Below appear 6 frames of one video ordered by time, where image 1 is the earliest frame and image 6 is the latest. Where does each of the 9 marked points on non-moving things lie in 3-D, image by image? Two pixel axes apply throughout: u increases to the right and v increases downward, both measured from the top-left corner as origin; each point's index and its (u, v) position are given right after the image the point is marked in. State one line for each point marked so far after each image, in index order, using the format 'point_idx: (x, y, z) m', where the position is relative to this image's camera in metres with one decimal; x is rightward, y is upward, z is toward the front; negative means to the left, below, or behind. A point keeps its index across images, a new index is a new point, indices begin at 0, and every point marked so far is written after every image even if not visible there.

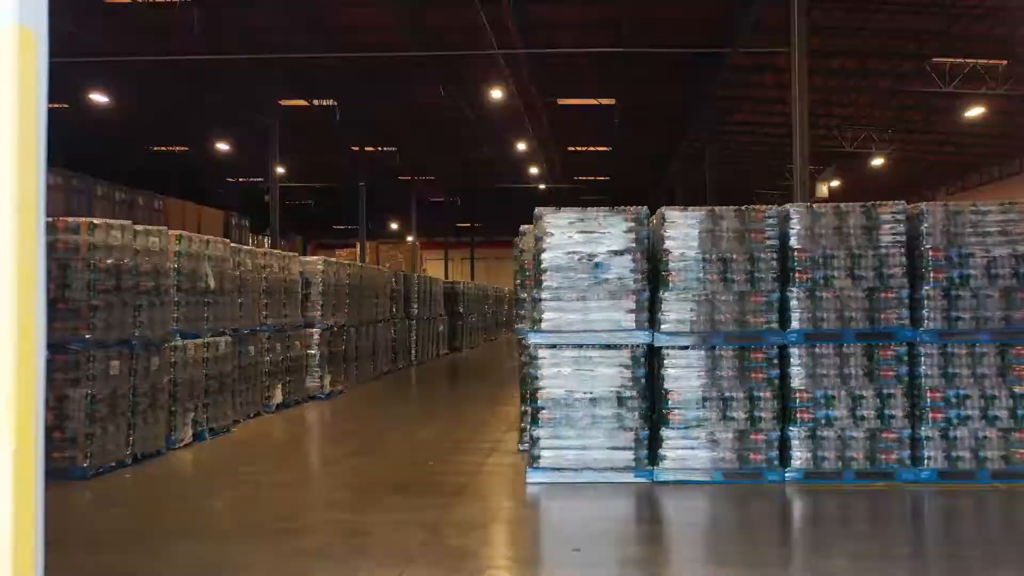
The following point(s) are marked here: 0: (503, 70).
0: (-0.2, +3.6, +18.6) m
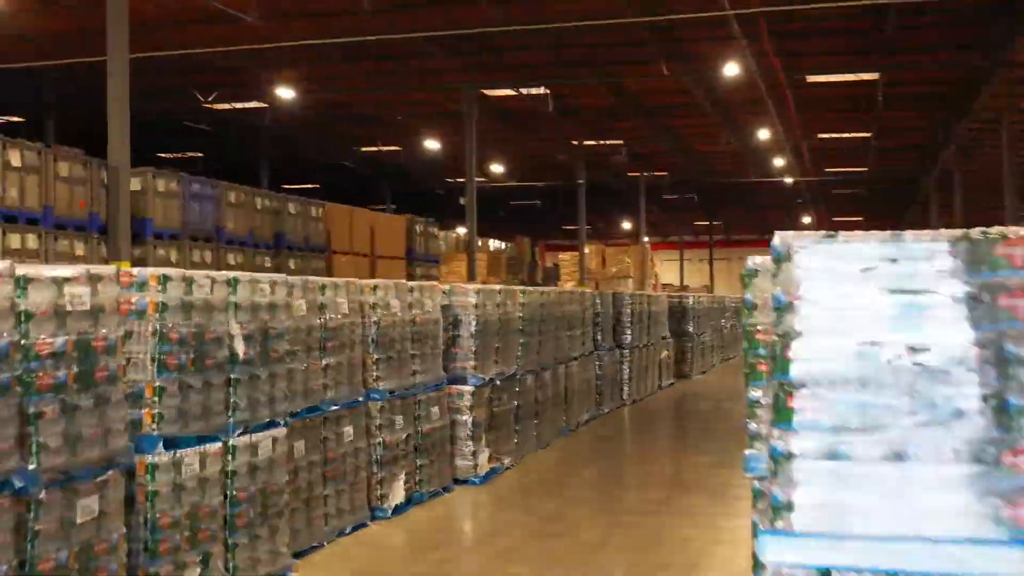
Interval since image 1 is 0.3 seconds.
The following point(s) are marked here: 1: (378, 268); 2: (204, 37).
0: (+3.0, +3.4, +15.4) m
1: (-1.5, +0.2, +12.7) m
2: (-3.9, +3.3, +15.1) m
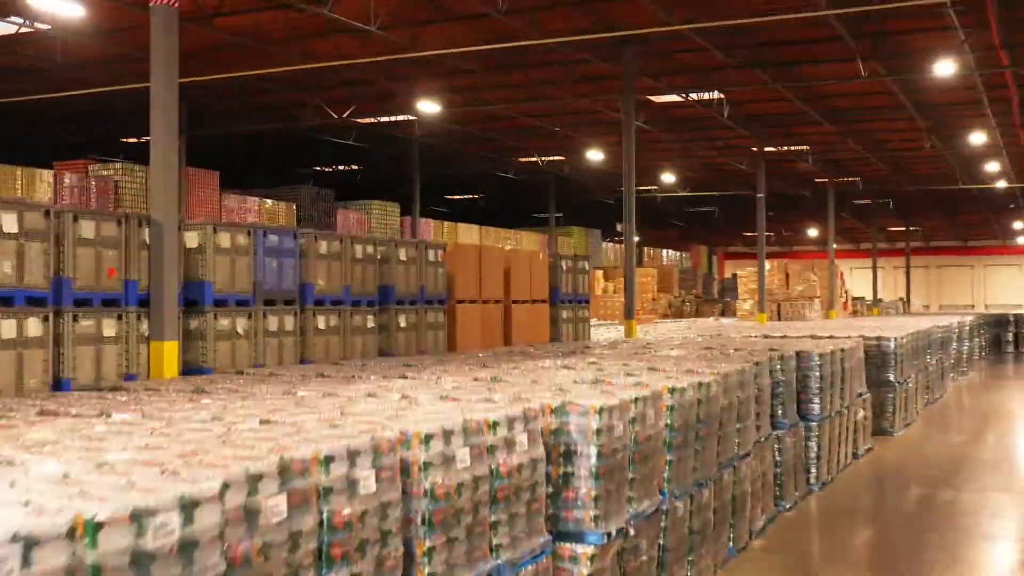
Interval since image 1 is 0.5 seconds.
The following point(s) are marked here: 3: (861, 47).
0: (+4.9, +2.9, +12.7) m
1: (0.0, -0.3, +10.8) m
2: (-2.0, +2.9, +13.5) m
3: (+4.2, +2.9, +13.6) m
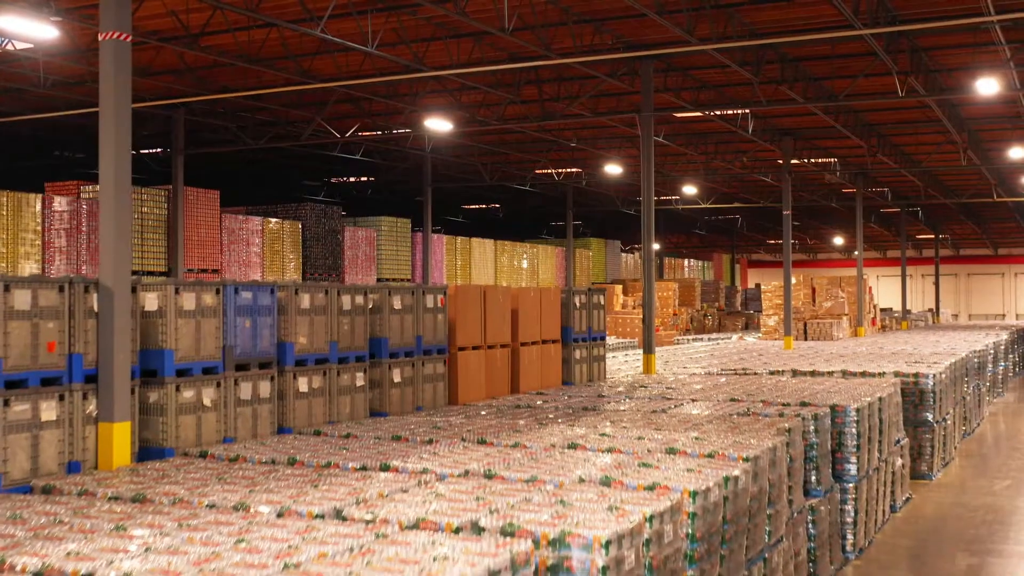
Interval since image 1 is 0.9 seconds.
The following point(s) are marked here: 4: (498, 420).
0: (+5.0, +2.5, +11.8) m
1: (+0.1, -0.6, +10.0) m
2: (-1.9, +2.5, +12.7) m
3: (+4.3, +2.5, +12.7) m
4: (-0.1, -0.9, +7.7) m
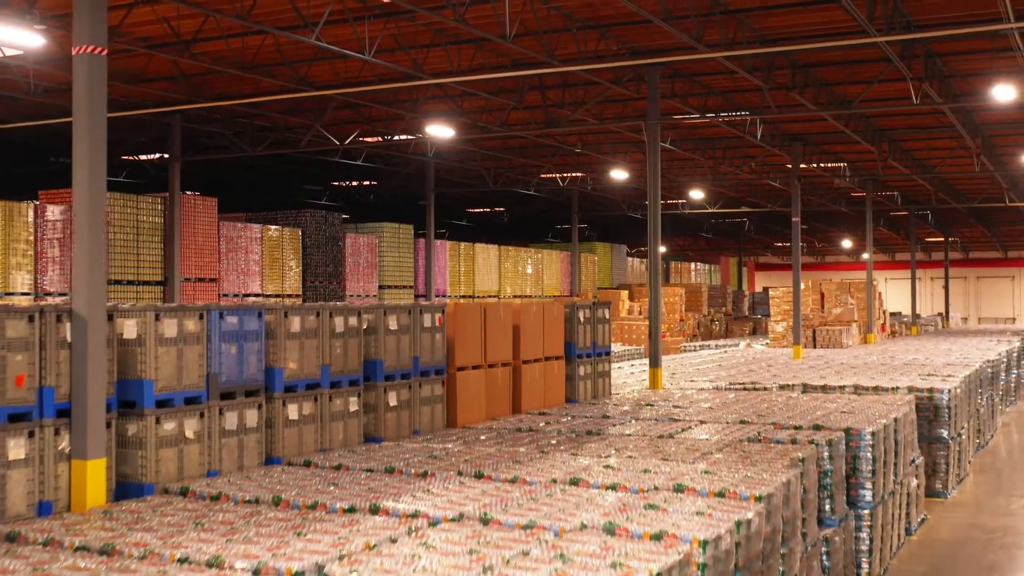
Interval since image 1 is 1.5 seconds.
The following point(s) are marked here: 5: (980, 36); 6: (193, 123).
0: (+5.0, +2.4, +11.4) m
1: (+0.1, -0.8, +9.6) m
2: (-1.9, +2.4, +12.4) m
3: (+4.3, +2.4, +12.3) m
4: (-0.1, -1.0, +7.4) m
5: (+4.5, +2.4, +10.8) m
6: (-4.2, +2.2, +15.1) m
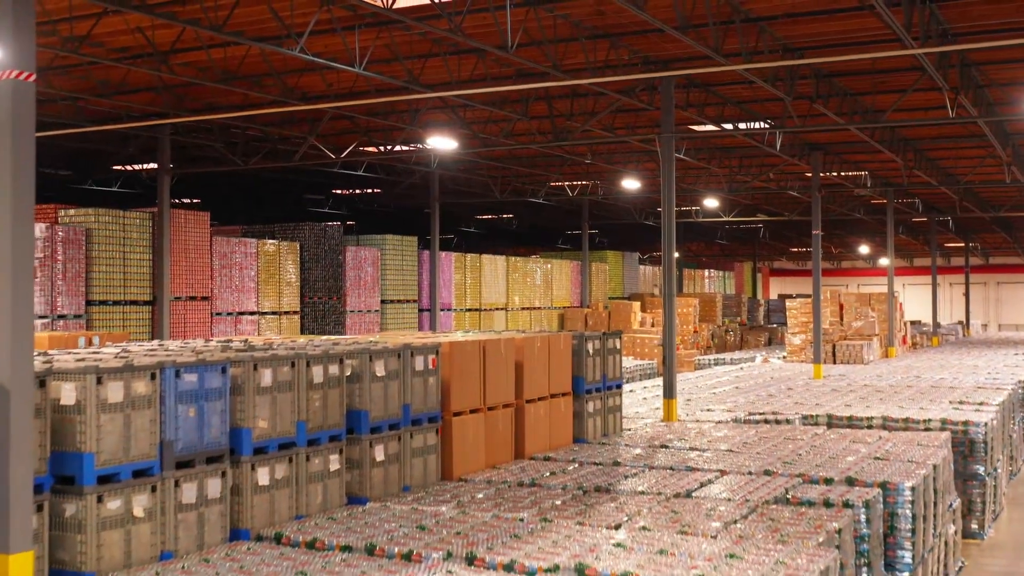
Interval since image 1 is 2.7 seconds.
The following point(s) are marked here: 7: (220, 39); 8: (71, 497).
0: (+5.0, +2.1, +10.6) m
1: (+0.1, -1.0, +8.8) m
2: (-1.8, +2.1, +11.6) m
3: (+4.4, +2.1, +11.5) m
4: (-0.1, -1.3, +6.6) m
5: (+4.5, +2.1, +10.0) m
6: (-4.1, +1.9, +14.3) m
7: (-2.5, +2.1, +9.6) m
8: (-2.0, -0.9, +5.1) m
